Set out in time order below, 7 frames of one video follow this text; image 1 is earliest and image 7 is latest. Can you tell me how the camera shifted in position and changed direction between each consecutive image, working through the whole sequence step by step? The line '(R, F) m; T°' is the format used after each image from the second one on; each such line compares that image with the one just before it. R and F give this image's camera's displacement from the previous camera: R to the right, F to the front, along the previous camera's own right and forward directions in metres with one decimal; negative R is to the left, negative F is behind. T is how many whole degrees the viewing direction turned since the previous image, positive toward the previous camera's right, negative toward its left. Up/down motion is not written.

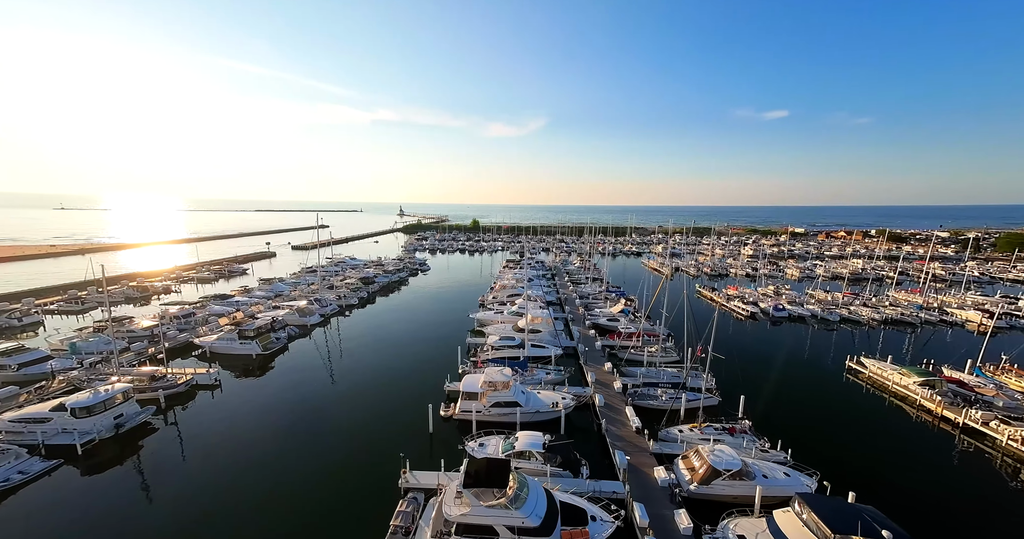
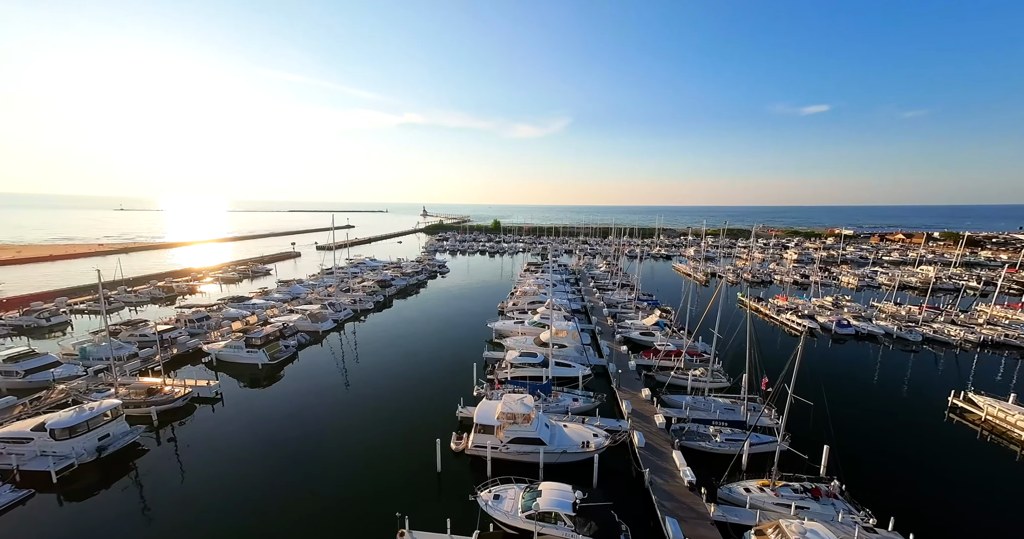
(-0.1, +2.3) m; -3°
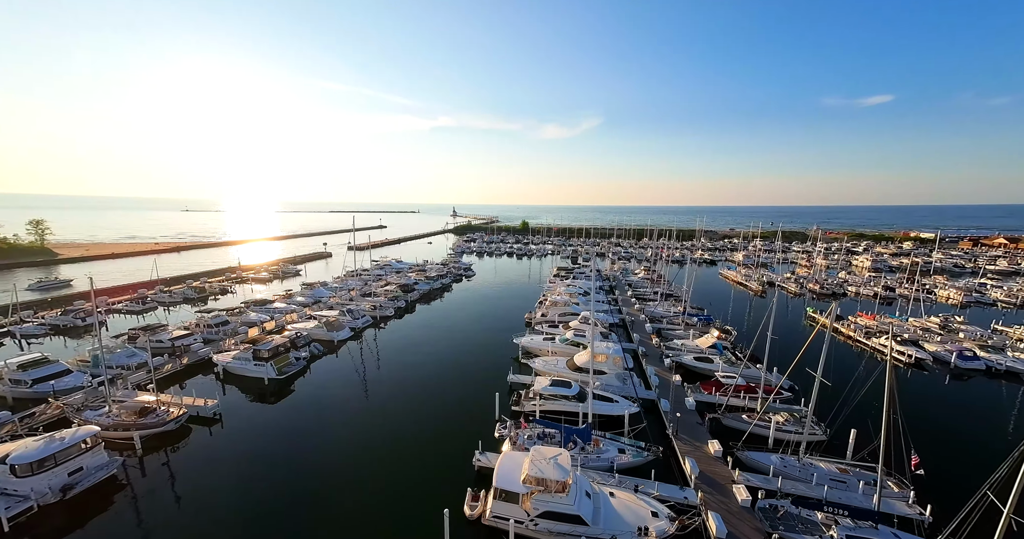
(-0.1, +3.0) m; -4°
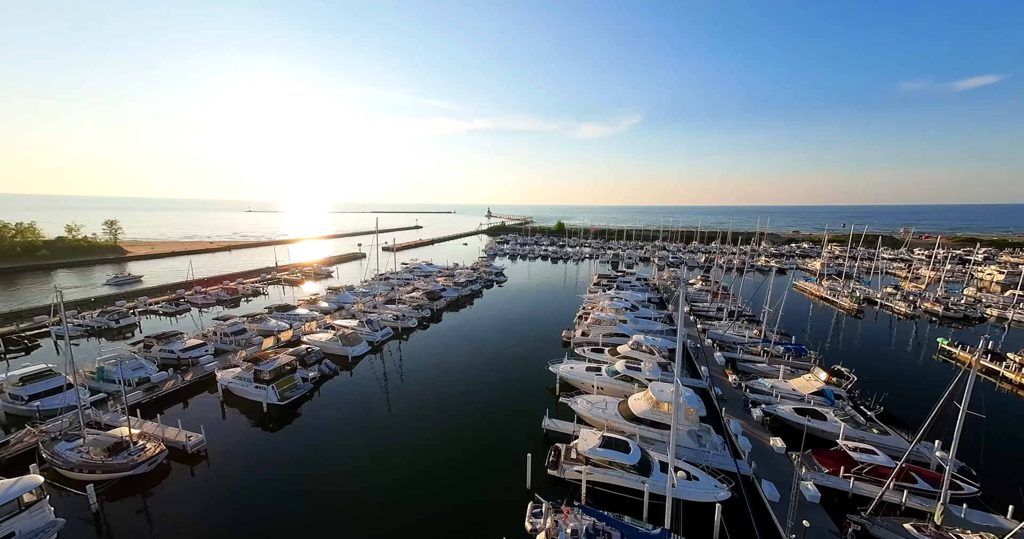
(-0.2, +4.0) m; -5°
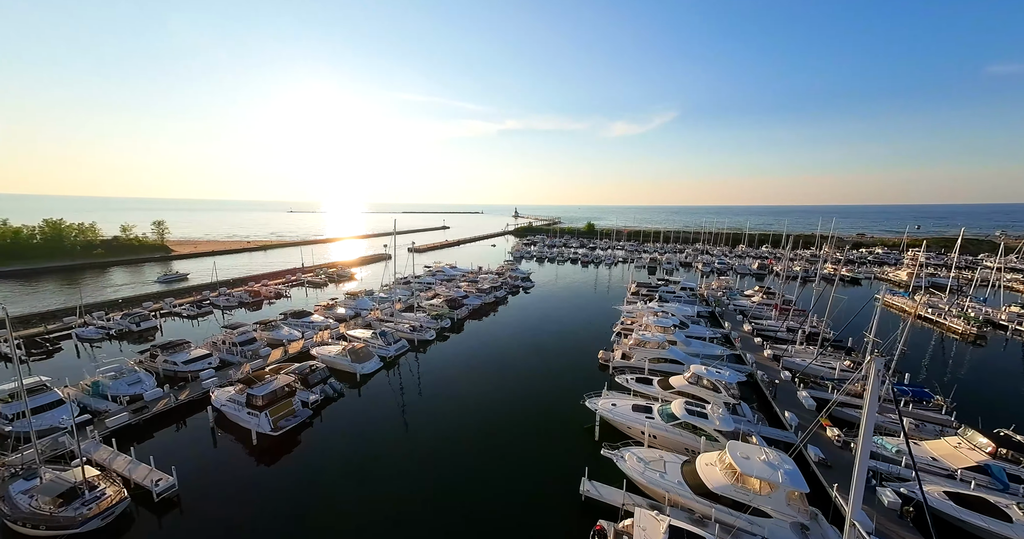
(-0.2, +3.5) m; -4°
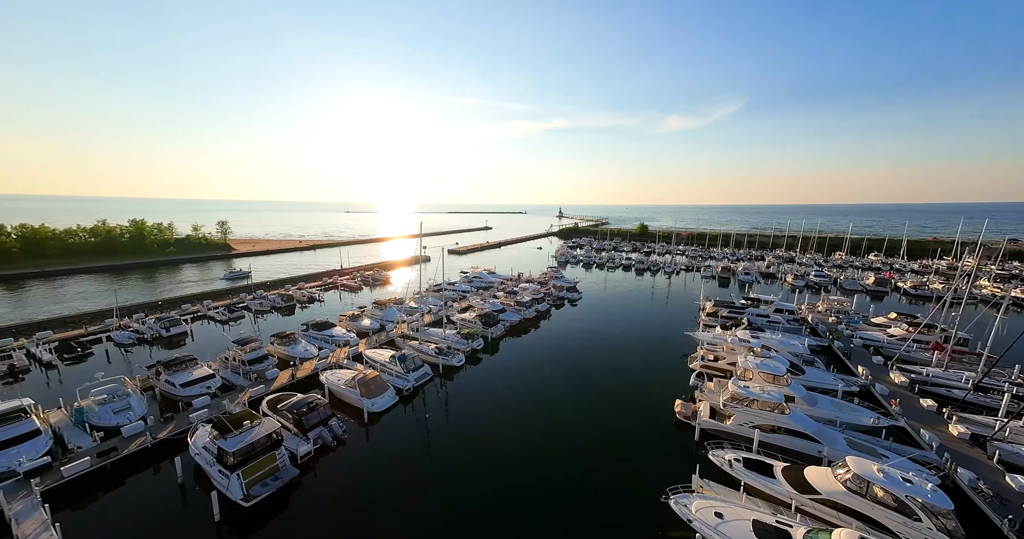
(-0.3, +5.3) m; -6°
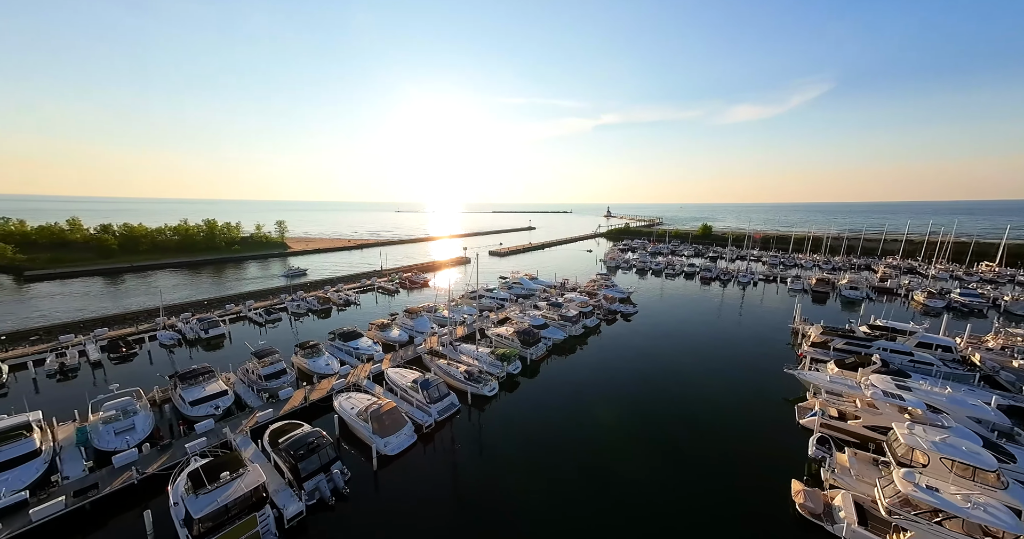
(-0.1, +4.3) m; -7°
